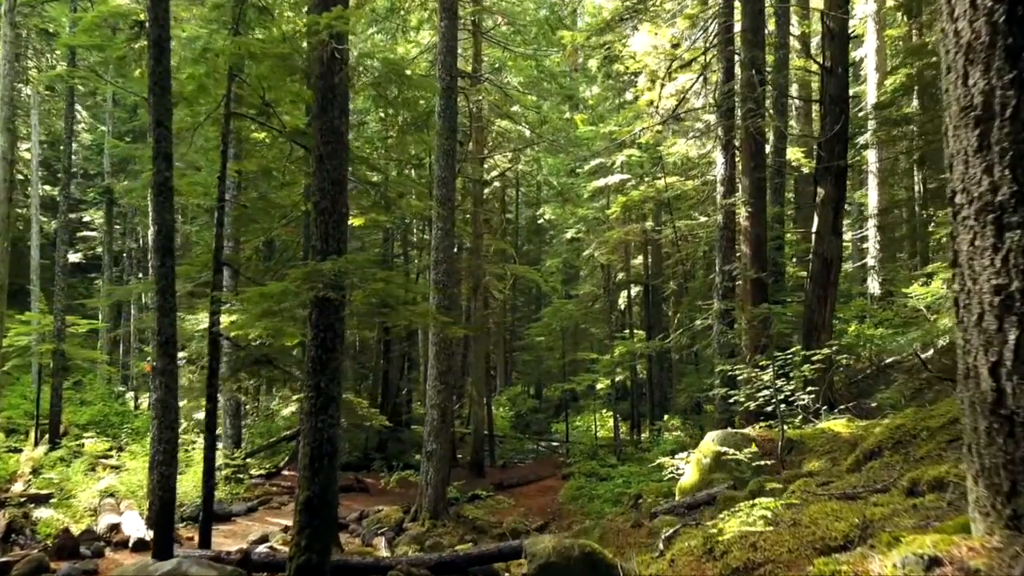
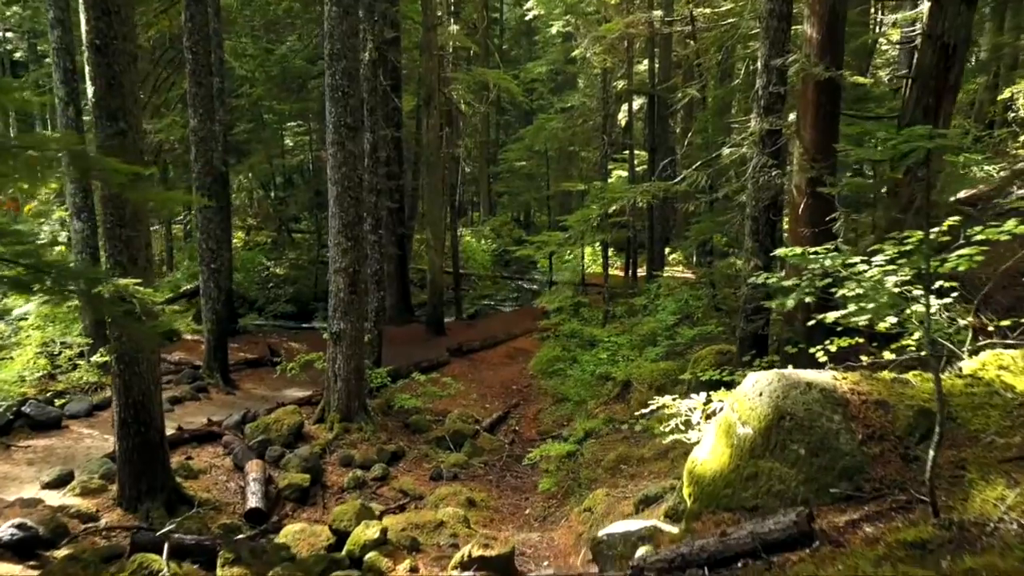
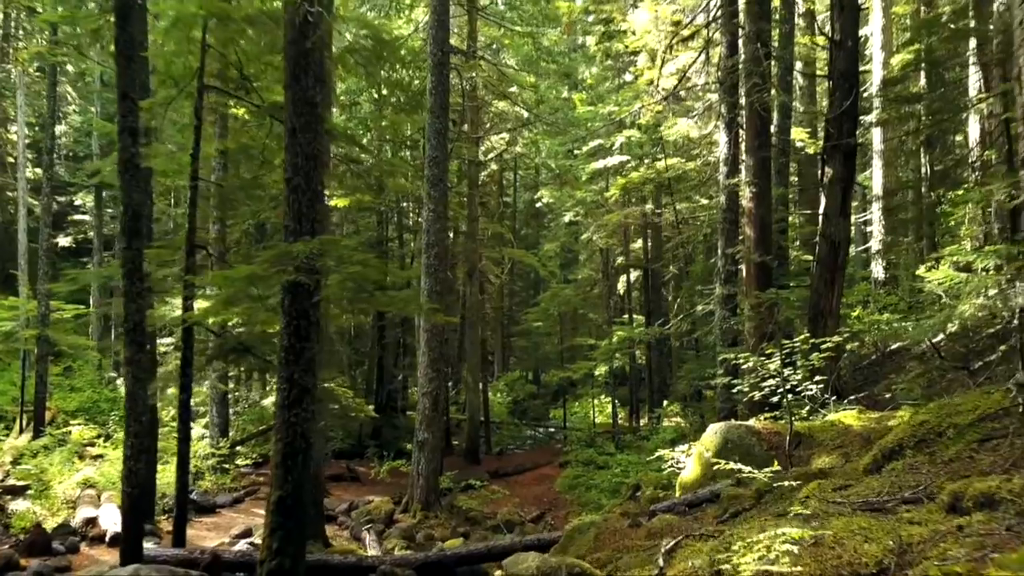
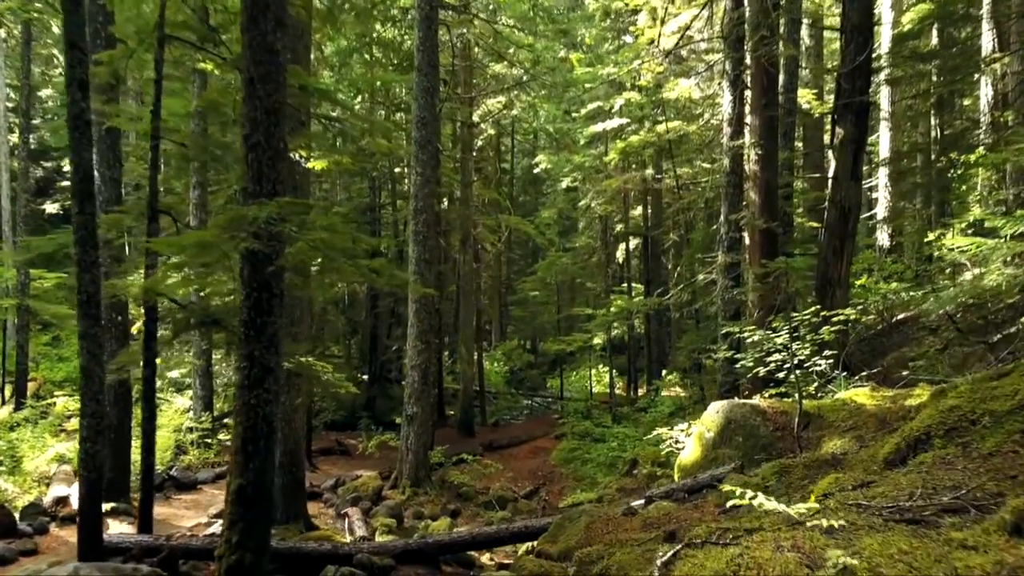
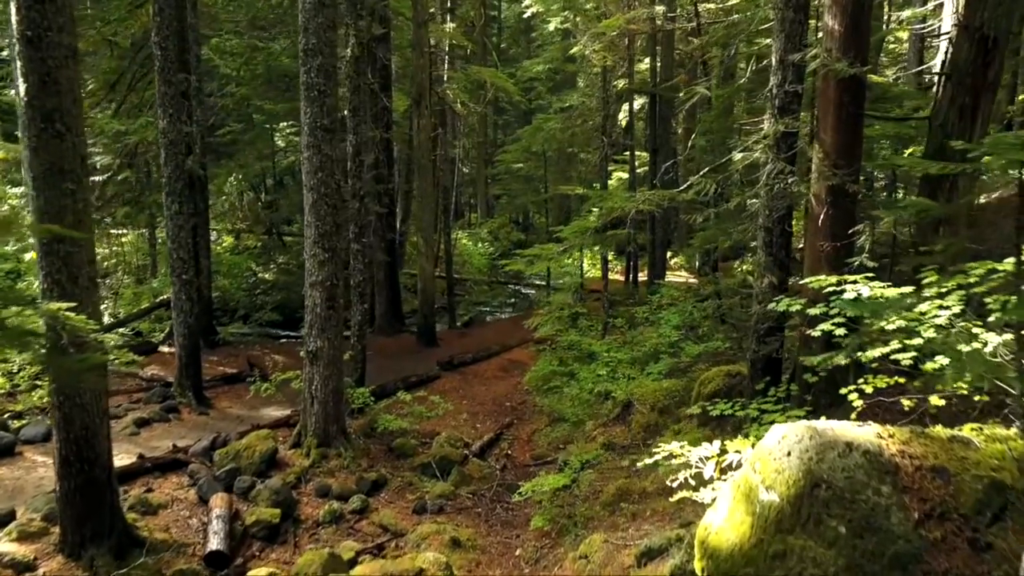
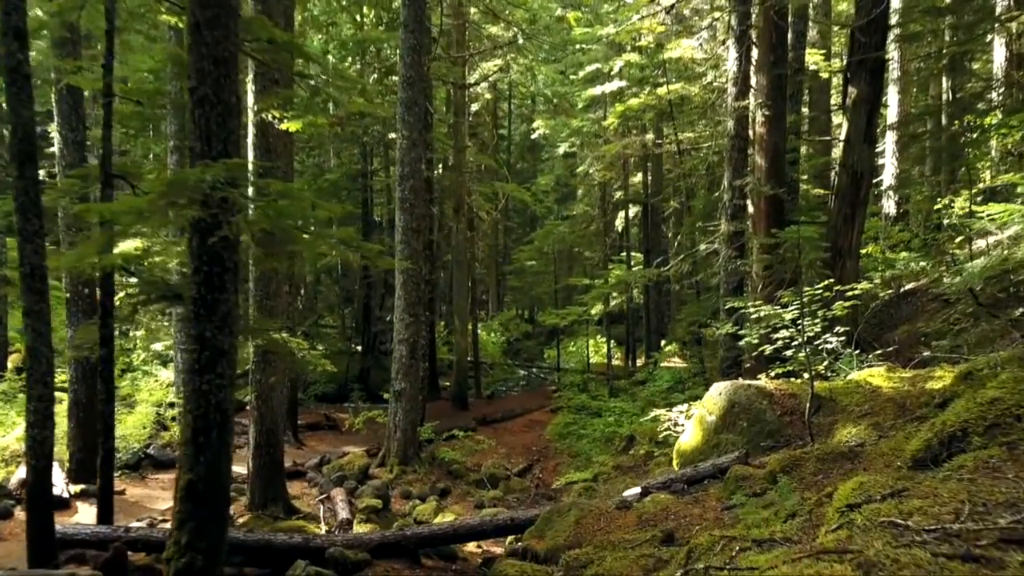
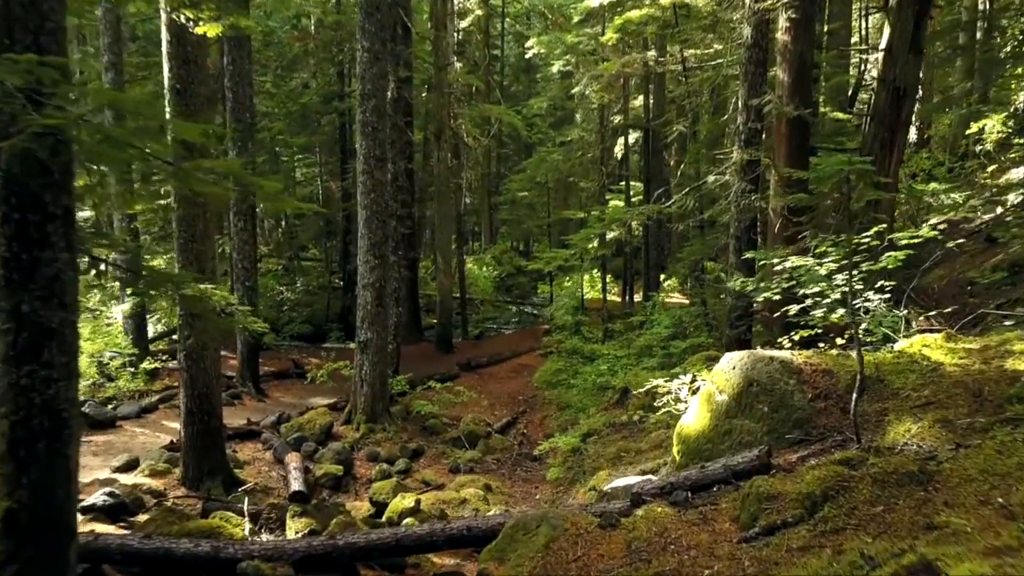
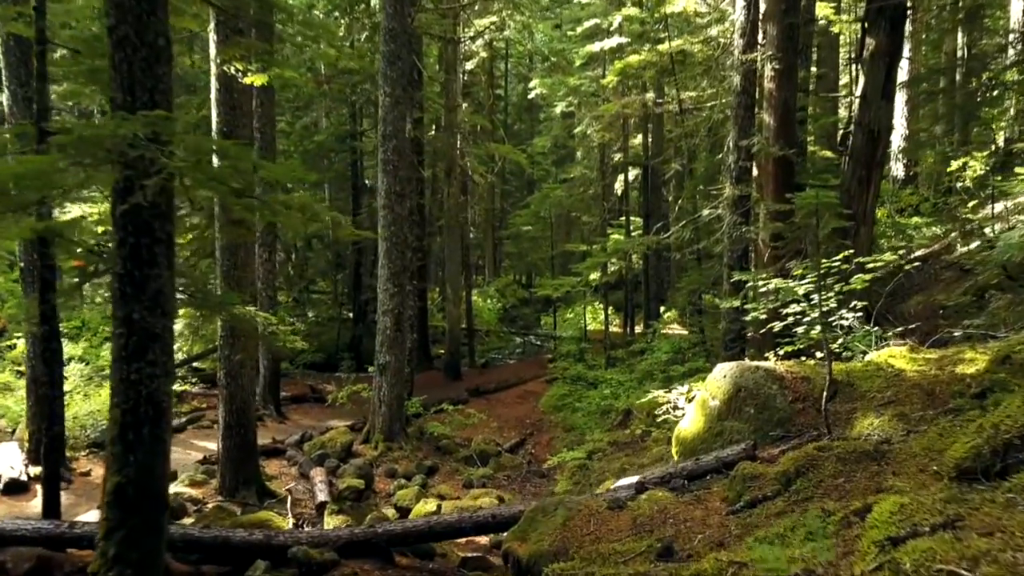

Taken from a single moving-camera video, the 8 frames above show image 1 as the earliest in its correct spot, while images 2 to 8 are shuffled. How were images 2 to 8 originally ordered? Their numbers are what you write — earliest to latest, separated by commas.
3, 4, 6, 8, 7, 2, 5
